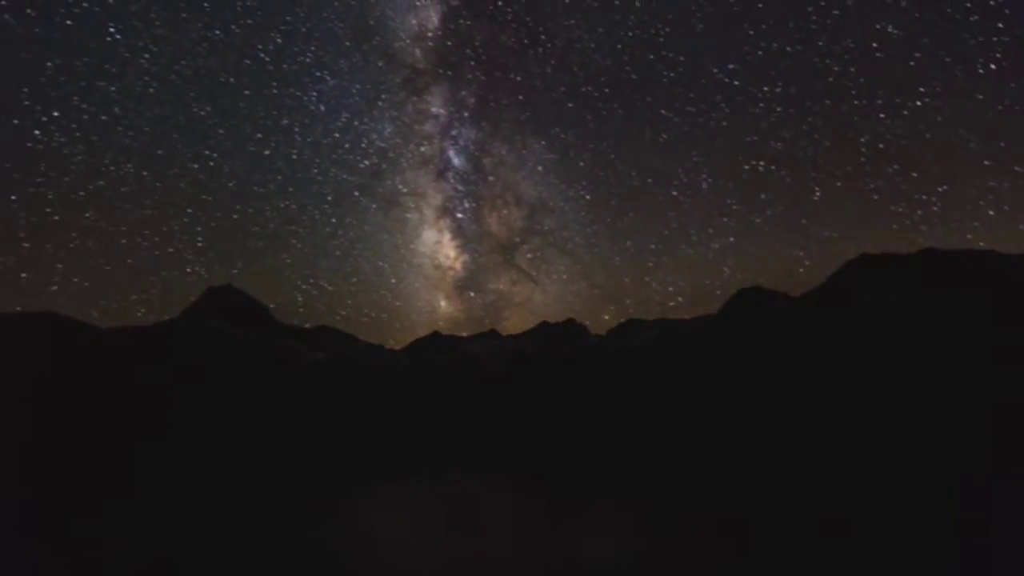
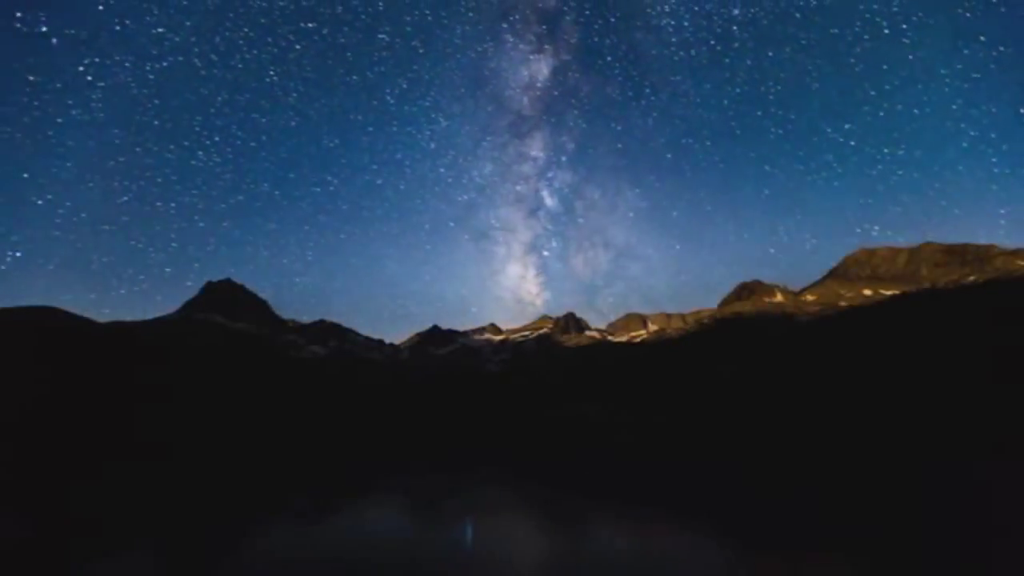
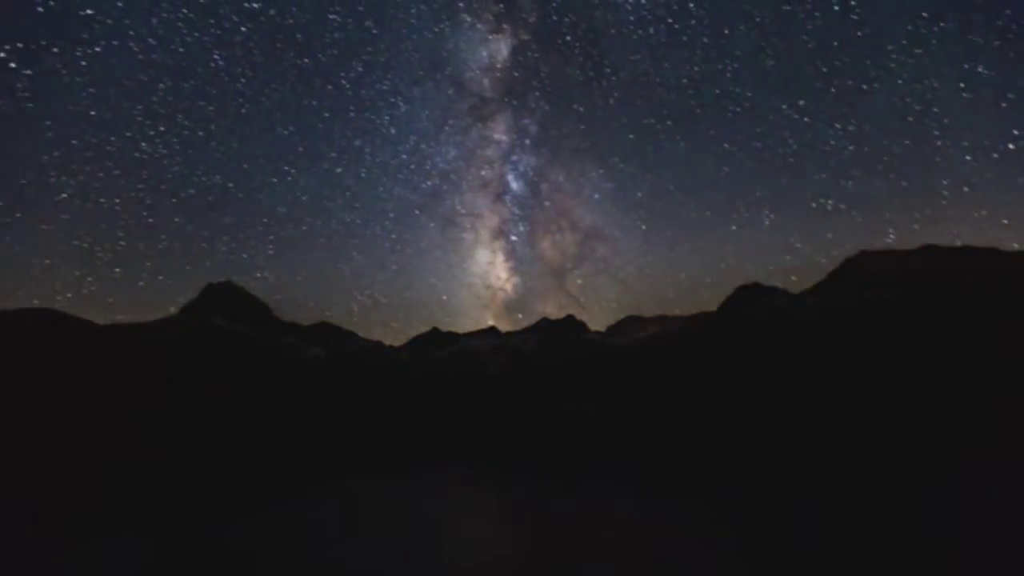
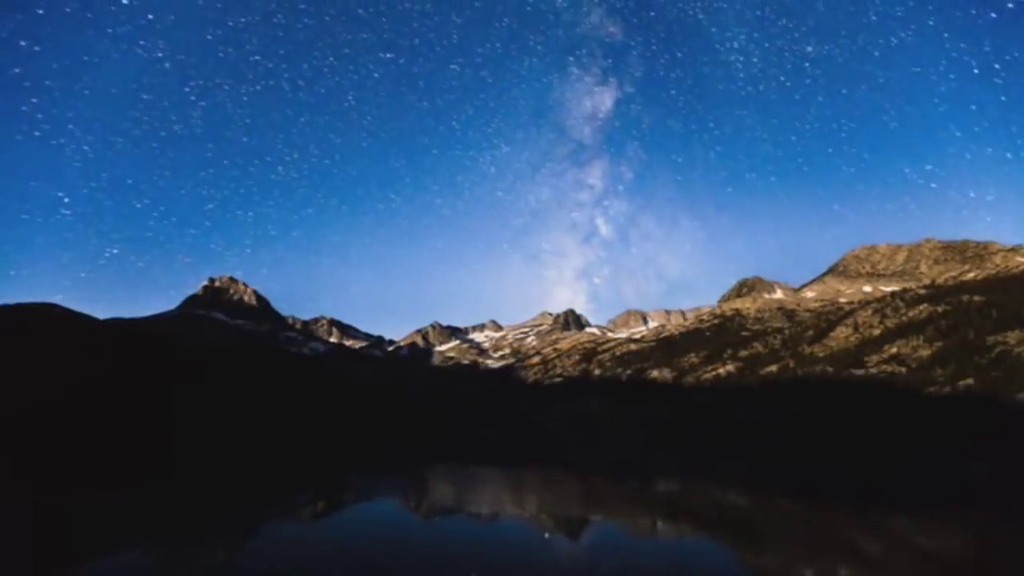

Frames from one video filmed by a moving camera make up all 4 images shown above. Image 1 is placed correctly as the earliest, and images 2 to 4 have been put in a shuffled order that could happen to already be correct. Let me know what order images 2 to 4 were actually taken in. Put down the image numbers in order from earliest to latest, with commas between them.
3, 2, 4
